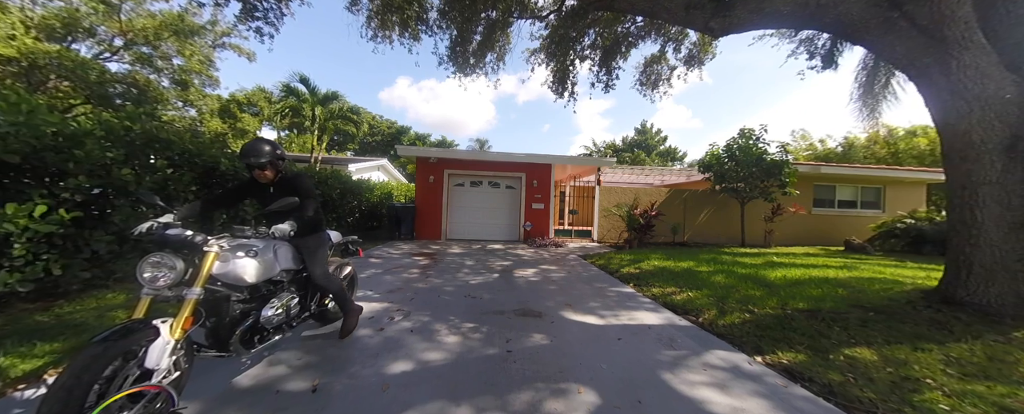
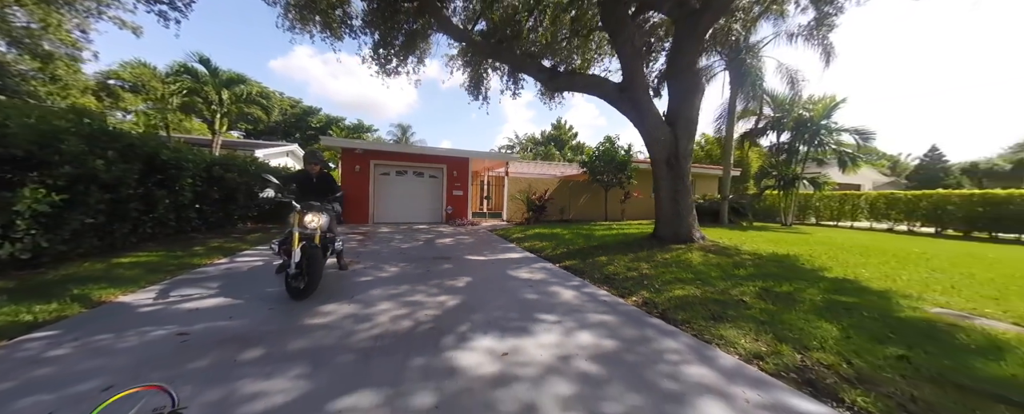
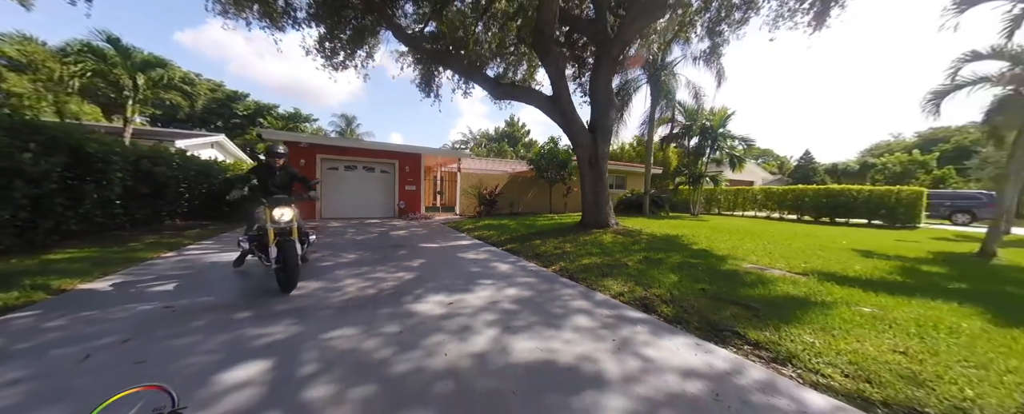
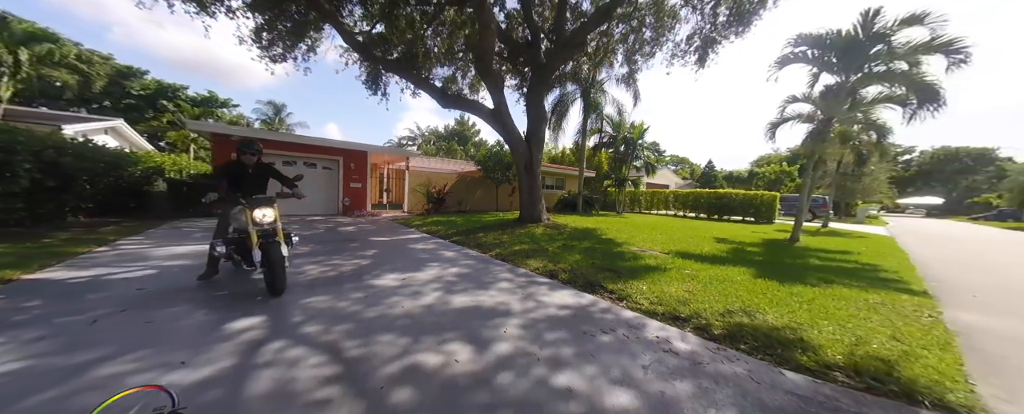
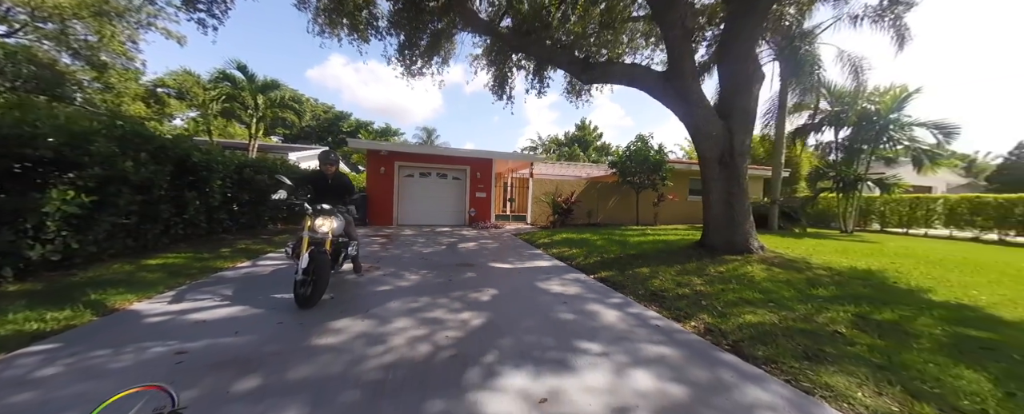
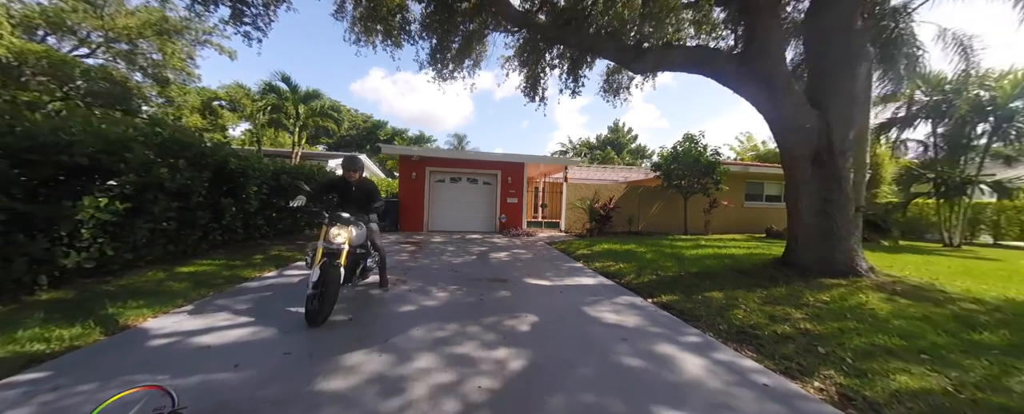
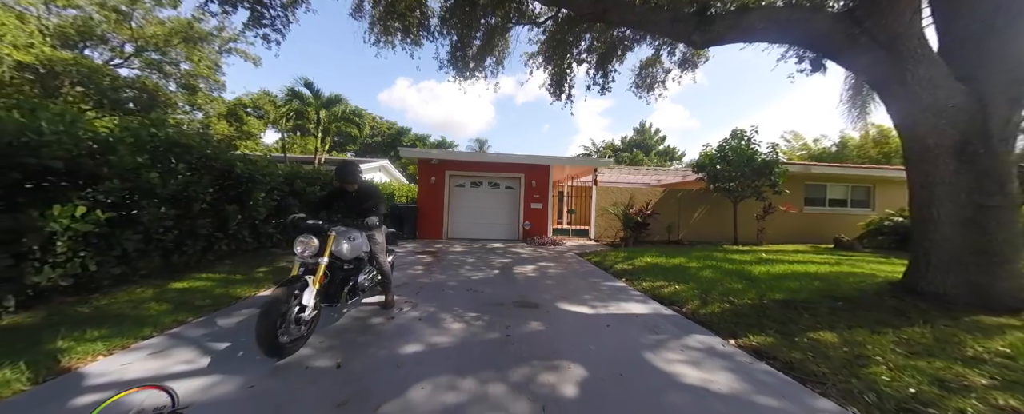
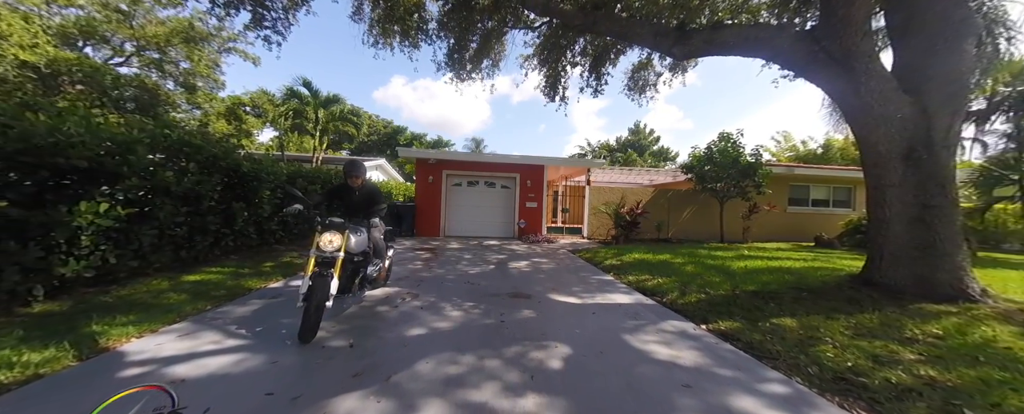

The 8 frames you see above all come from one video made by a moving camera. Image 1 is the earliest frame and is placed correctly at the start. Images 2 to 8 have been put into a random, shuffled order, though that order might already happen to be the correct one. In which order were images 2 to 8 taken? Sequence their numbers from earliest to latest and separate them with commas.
7, 8, 6, 5, 2, 3, 4
